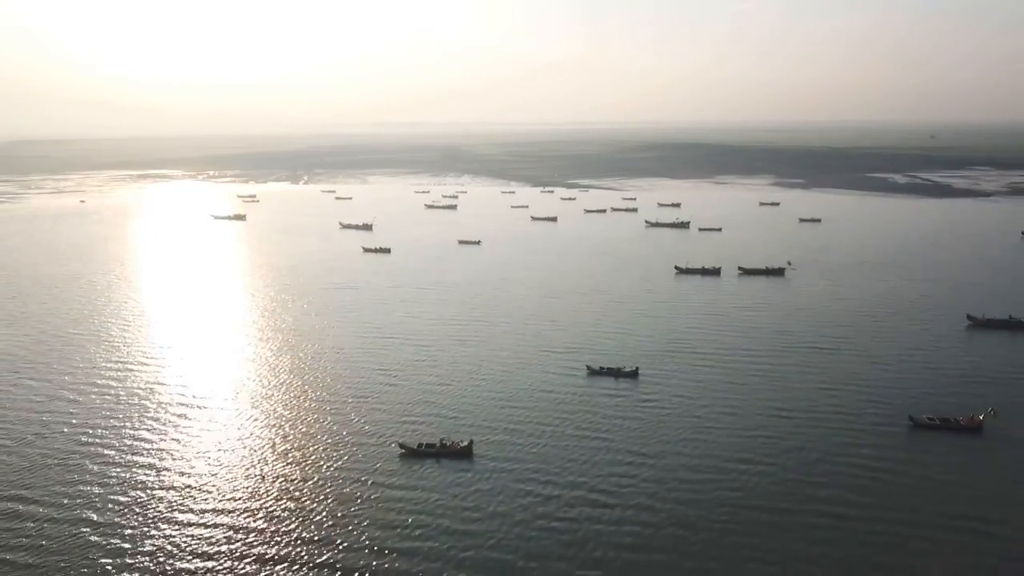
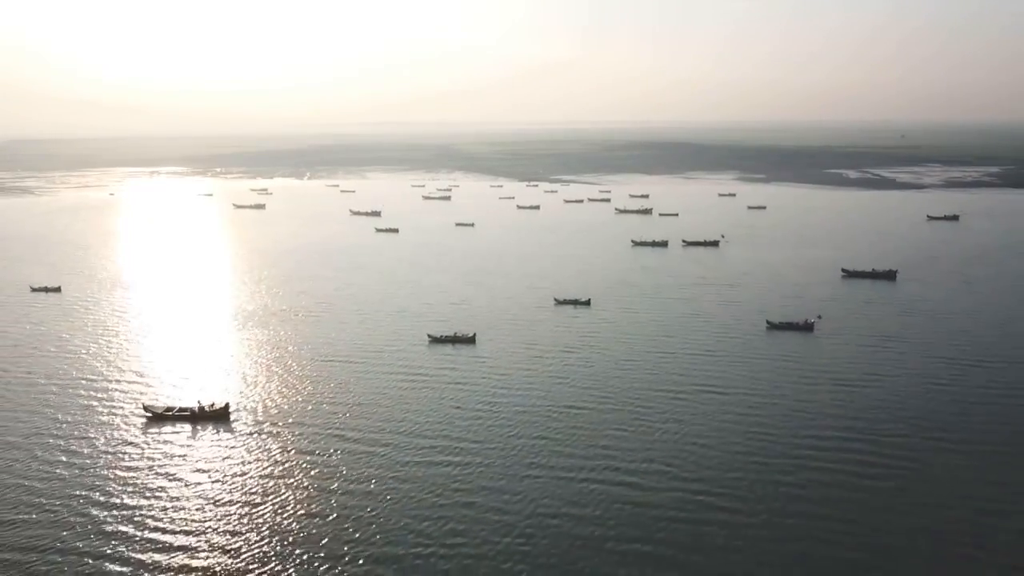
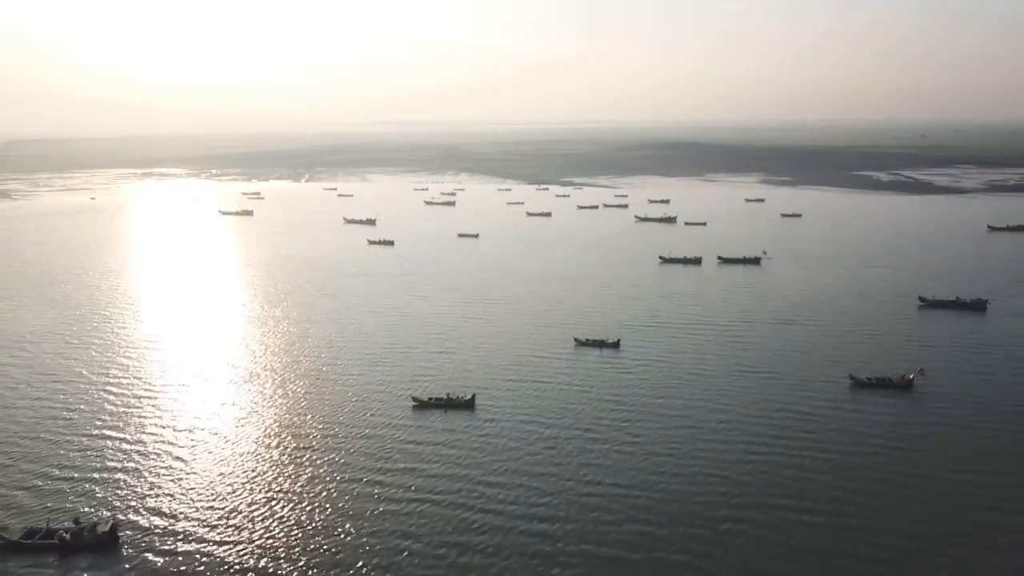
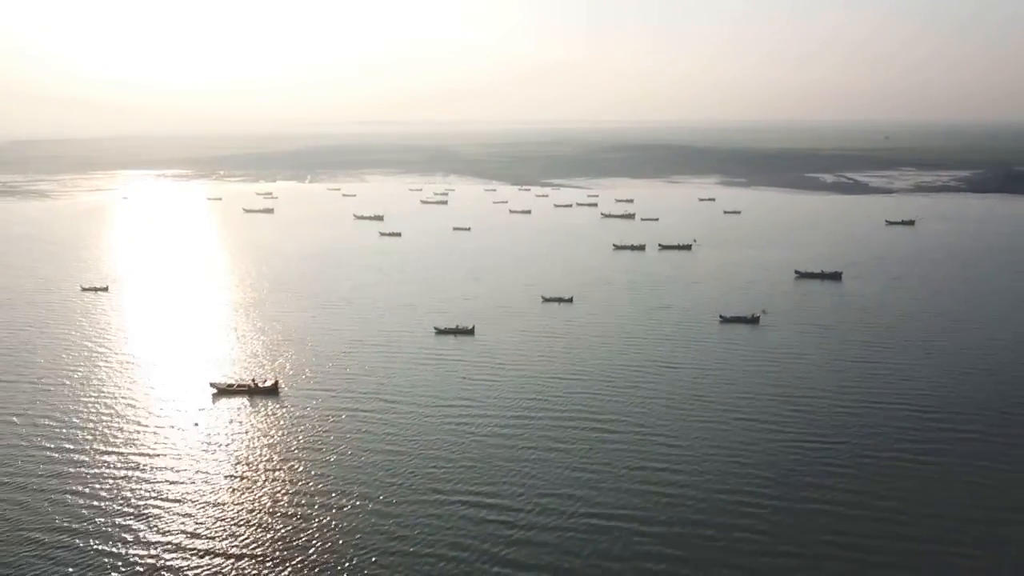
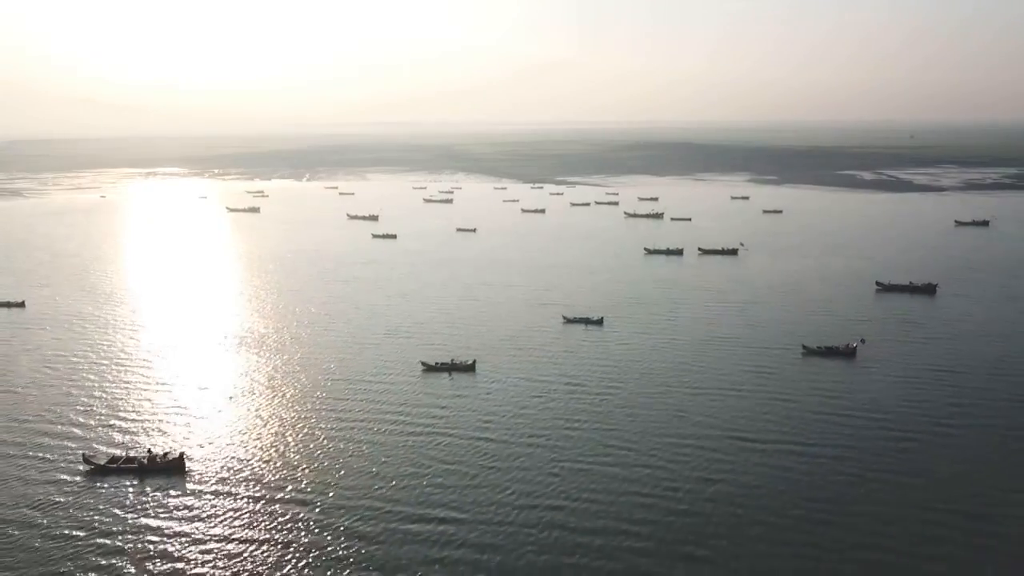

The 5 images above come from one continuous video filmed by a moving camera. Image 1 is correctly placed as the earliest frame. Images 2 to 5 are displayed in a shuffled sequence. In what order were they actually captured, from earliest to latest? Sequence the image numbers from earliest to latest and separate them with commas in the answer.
3, 5, 2, 4
